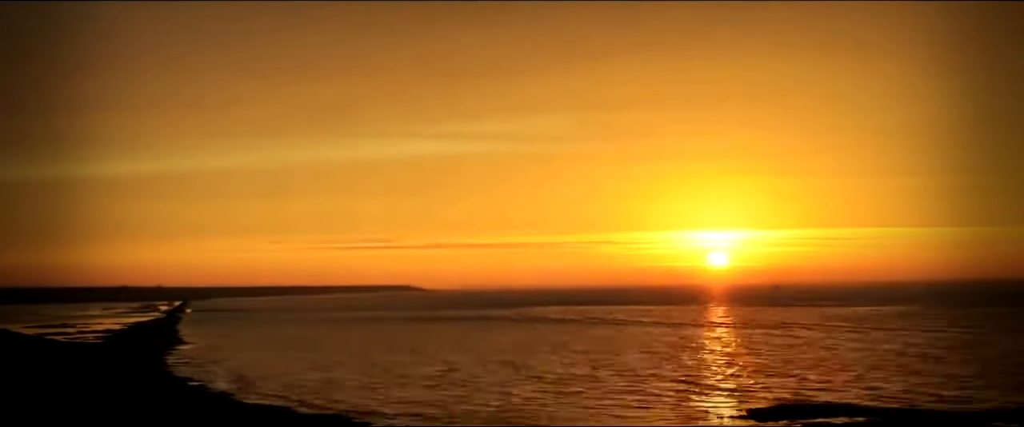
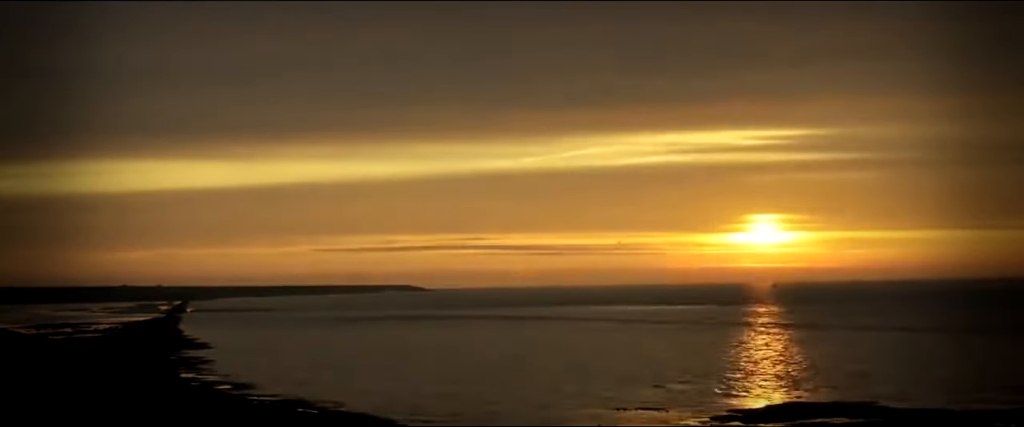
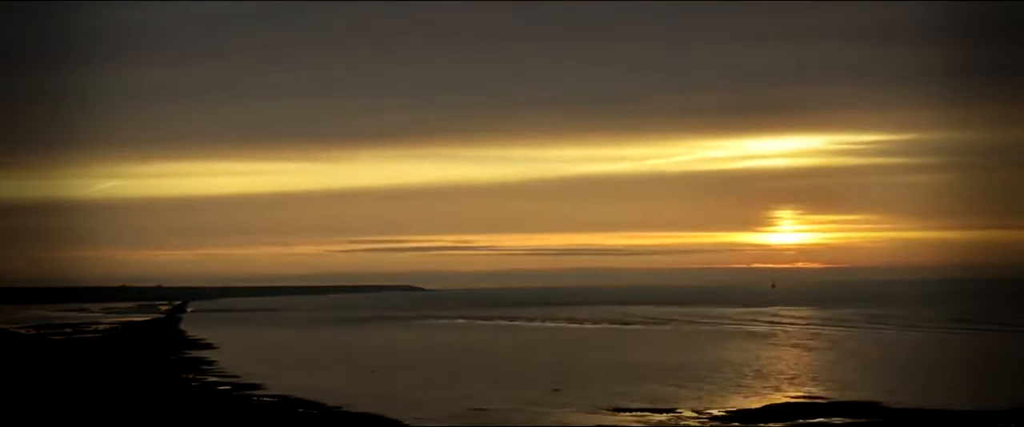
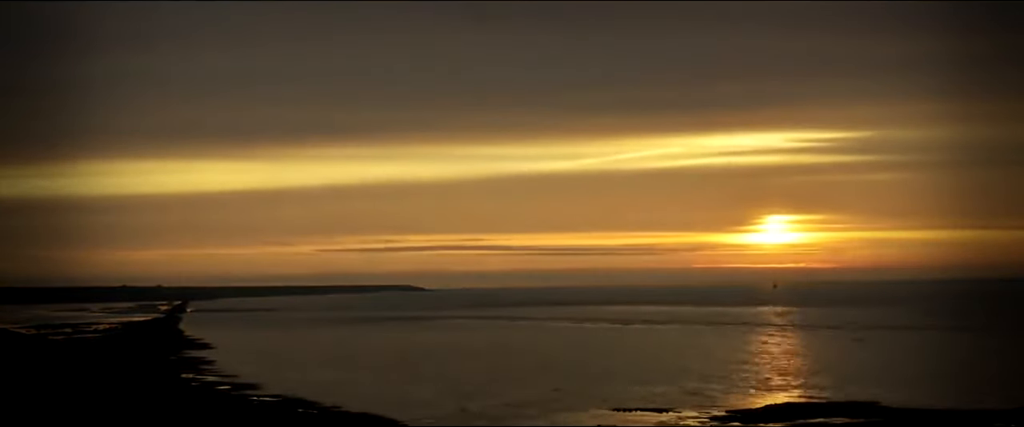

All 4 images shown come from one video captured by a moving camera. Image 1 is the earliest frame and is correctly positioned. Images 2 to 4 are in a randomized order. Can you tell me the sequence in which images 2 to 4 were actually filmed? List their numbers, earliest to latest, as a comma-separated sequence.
2, 4, 3
